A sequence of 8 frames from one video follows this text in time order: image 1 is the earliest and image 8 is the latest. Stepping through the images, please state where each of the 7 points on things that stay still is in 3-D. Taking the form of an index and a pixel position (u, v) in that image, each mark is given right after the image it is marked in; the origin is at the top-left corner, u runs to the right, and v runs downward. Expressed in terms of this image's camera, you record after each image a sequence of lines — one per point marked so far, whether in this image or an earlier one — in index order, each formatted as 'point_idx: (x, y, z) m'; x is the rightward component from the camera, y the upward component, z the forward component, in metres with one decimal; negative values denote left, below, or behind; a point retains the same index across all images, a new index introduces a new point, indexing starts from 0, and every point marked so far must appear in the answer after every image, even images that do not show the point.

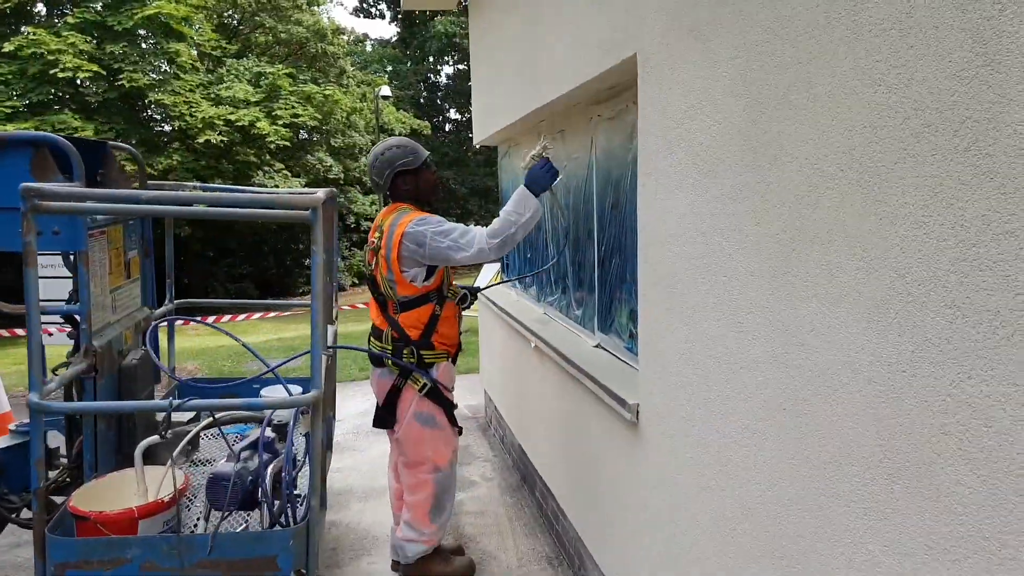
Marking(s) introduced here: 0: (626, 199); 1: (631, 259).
0: (+0.5, +0.4, +3.8) m
1: (+0.6, +0.1, +3.8) m
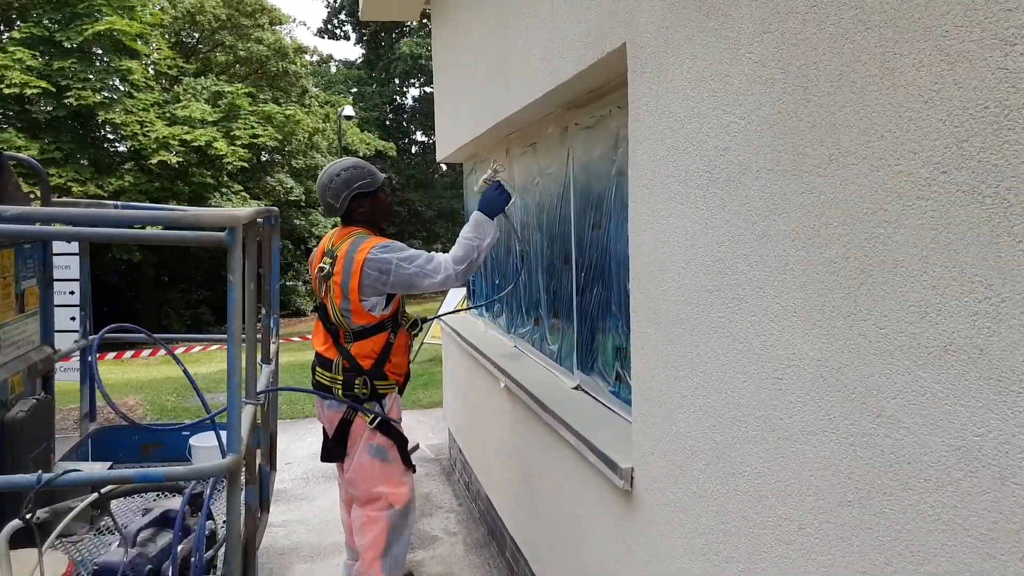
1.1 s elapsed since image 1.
0: (+0.4, +0.3, +3.3) m
1: (+0.4, 0.0, +3.2) m
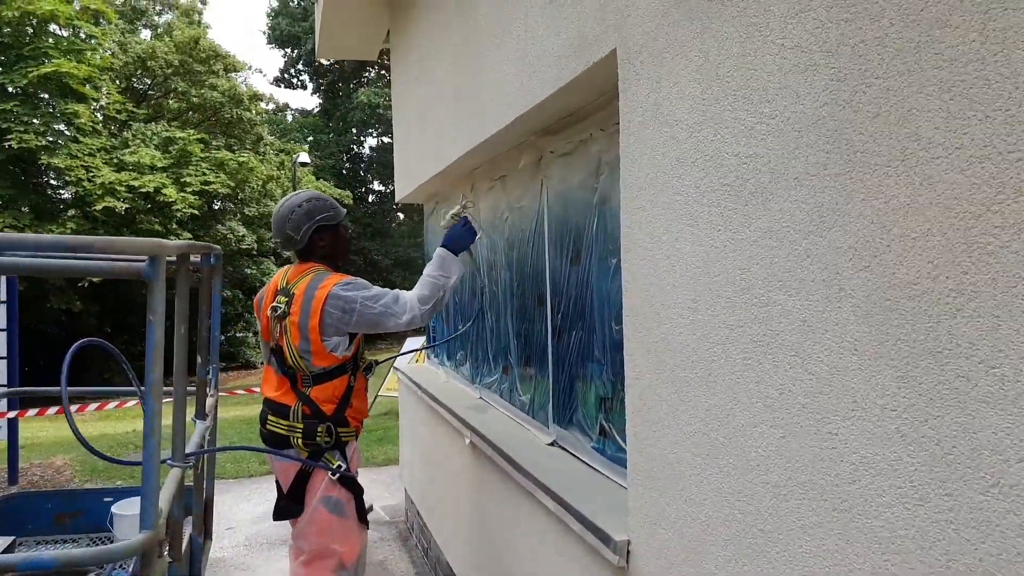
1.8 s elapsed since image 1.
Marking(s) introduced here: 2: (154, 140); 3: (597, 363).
0: (+0.3, +0.1, +2.9) m
1: (+0.3, -0.1, +2.9) m
2: (-7.8, +3.1, +17.7) m
3: (+0.3, -0.3, +2.9) m
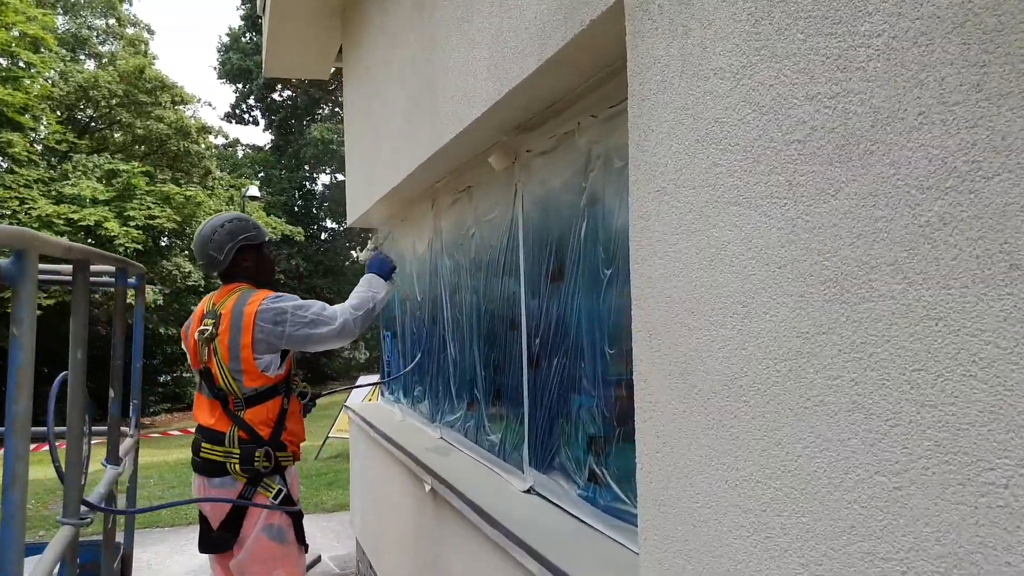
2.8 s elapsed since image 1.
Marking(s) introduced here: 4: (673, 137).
0: (+0.2, +0.1, +2.5) m
1: (+0.2, -0.2, +2.4) m
2: (-8.7, +2.4, +16.9) m
3: (+0.2, -0.3, +2.5) m
4: (+0.3, +0.3, +1.6) m
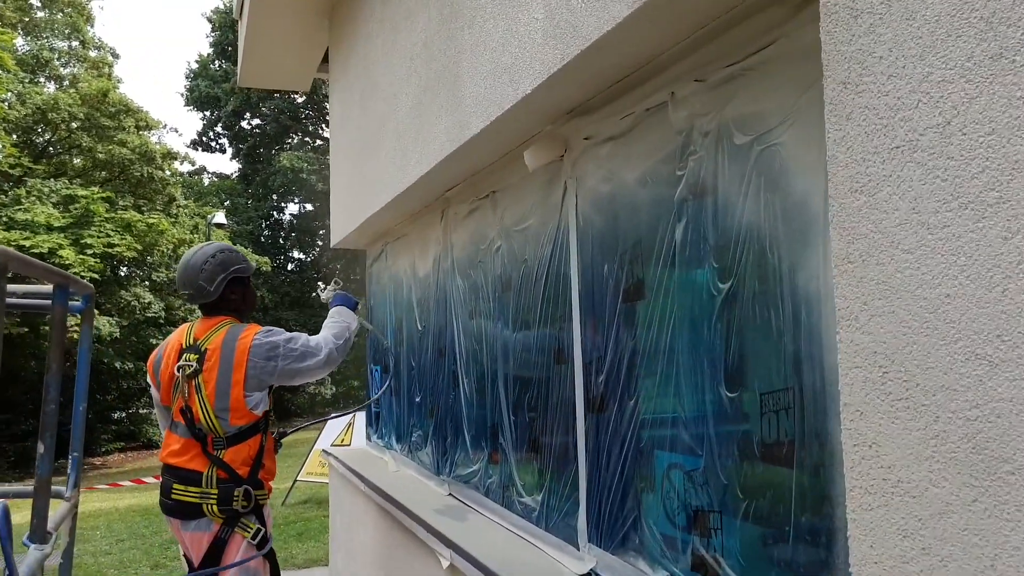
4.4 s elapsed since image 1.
0: (+0.4, 0.0, +1.9) m
1: (+0.4, -0.2, +1.8) m
2: (-9.1, +1.8, +16.0) m
3: (+0.4, -0.4, +1.8) m
4: (+0.5, +0.3, +1.0) m
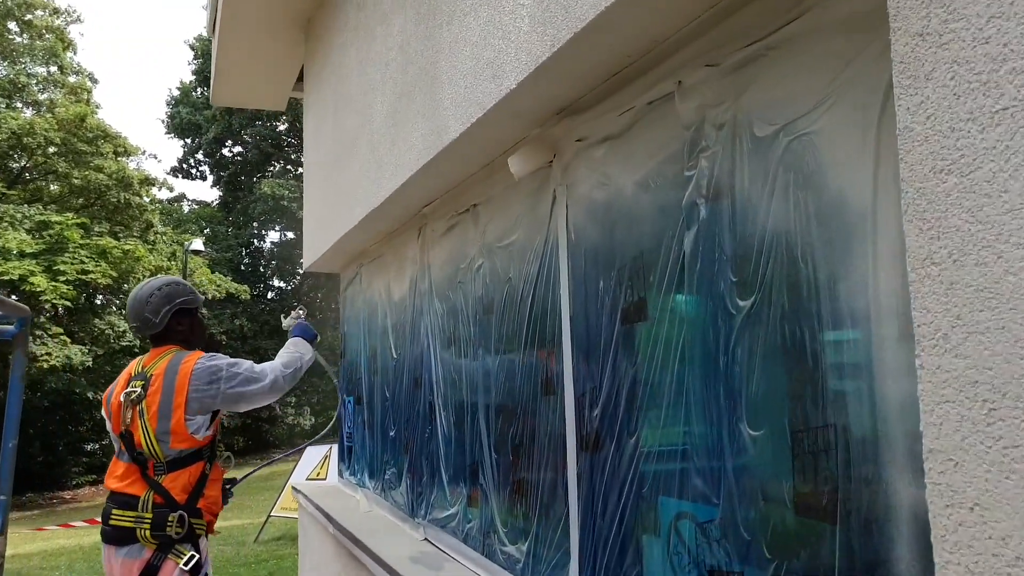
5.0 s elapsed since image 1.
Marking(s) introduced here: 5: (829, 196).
0: (+0.3, 0.0, +1.6) m
1: (+0.4, -0.3, +1.5) m
2: (-9.4, +1.2, +15.6) m
3: (+0.4, -0.4, +1.6) m
4: (+0.5, +0.3, +0.7) m
5: (+0.5, +0.1, +1.3) m
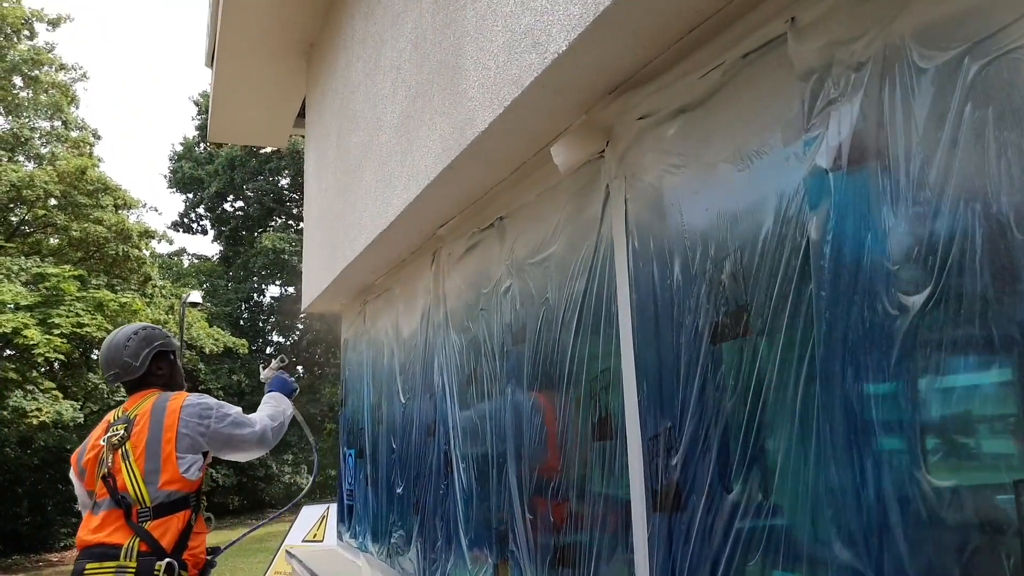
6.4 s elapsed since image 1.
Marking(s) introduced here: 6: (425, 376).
0: (+0.4, 0.0, +1.2) m
1: (+0.5, -0.3, +1.1) m
2: (-9.3, +0.3, +15.2) m
3: (+0.5, -0.4, +1.1) m
4: (+0.6, +0.3, +0.3) m
5: (+0.6, +0.2, +0.9) m
6: (-0.3, -0.3, +3.0) m
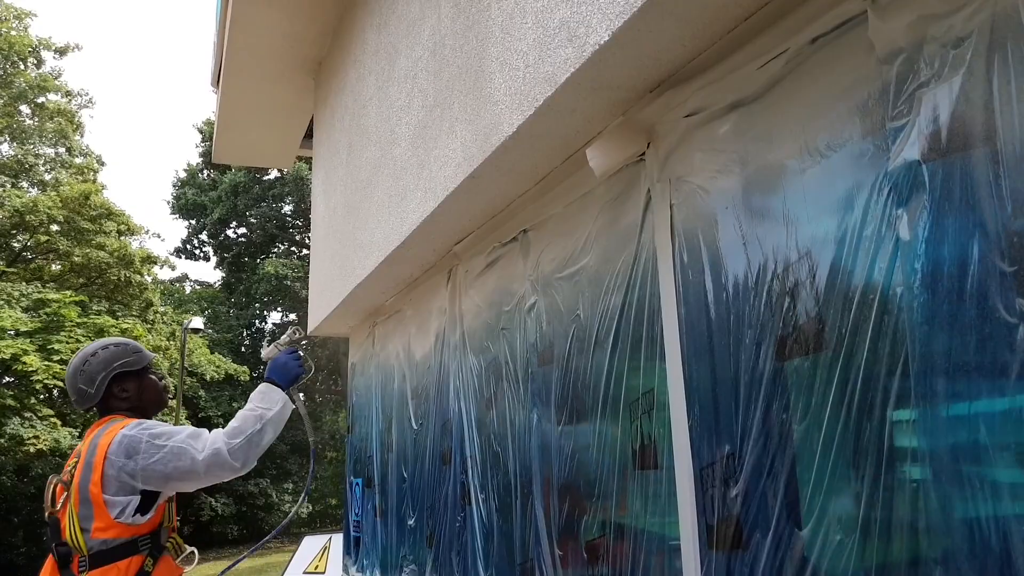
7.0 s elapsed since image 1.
0: (+0.5, 0.0, +1.1) m
1: (+0.5, -0.3, +0.9) m
2: (-9.2, -0.2, +15.1) m
3: (+0.5, -0.4, +1.0) m
4: (+0.7, +0.4, +0.2) m
5: (+0.7, +0.2, +0.7) m
6: (-0.3, -0.4, +2.9) m
